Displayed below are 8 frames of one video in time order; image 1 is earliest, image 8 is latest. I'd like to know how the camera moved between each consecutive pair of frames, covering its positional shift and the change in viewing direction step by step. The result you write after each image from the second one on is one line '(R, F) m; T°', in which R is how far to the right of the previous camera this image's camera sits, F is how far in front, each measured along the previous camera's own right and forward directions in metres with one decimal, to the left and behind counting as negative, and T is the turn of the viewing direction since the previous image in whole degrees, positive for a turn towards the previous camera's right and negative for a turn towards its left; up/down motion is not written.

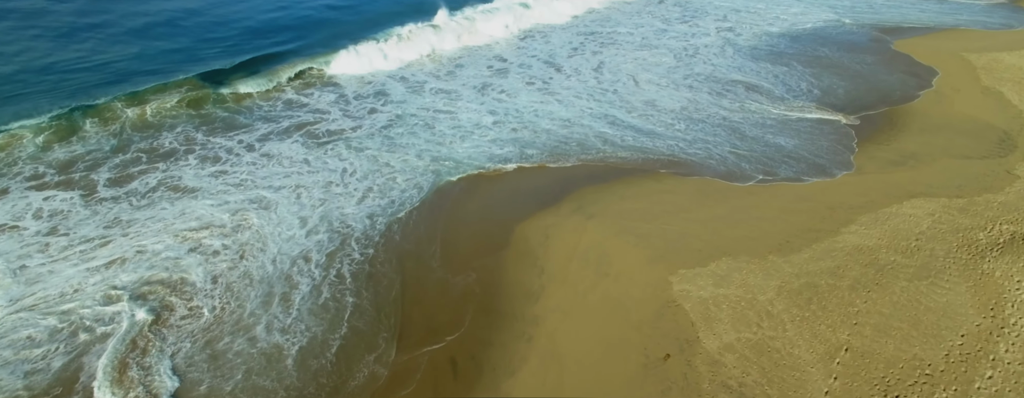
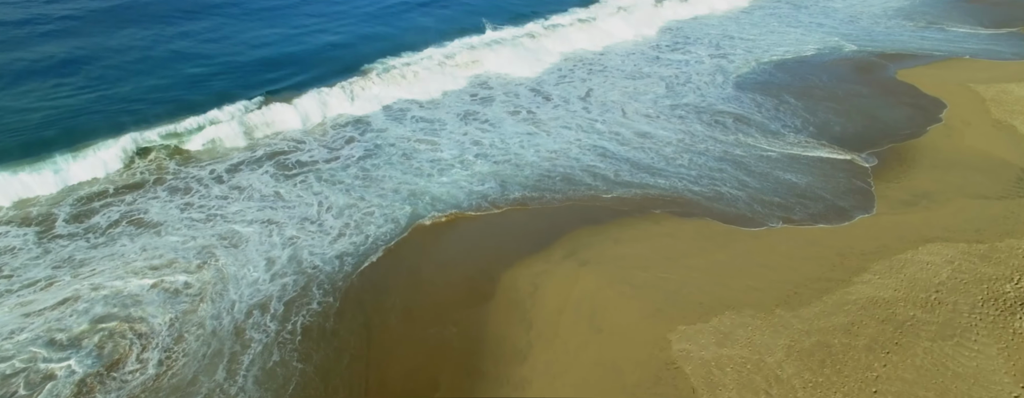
(+0.2, +0.7) m; 0°
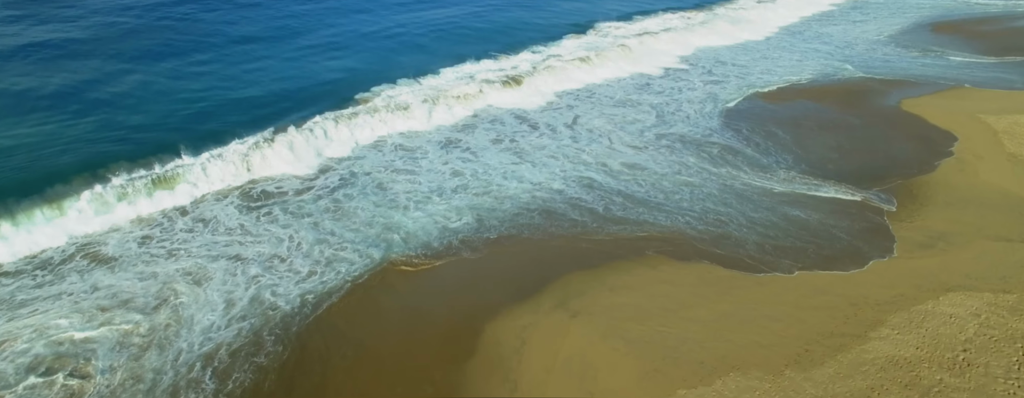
(+0.2, +0.7) m; 0°
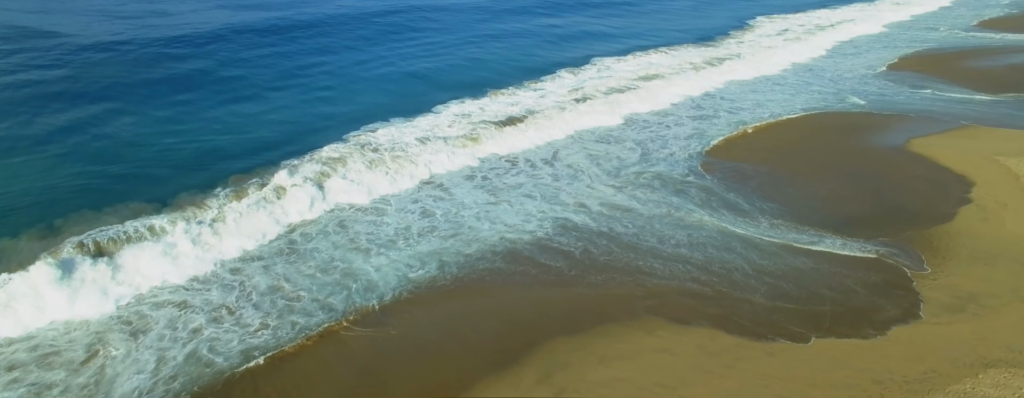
(+0.3, +1.1) m; 0°
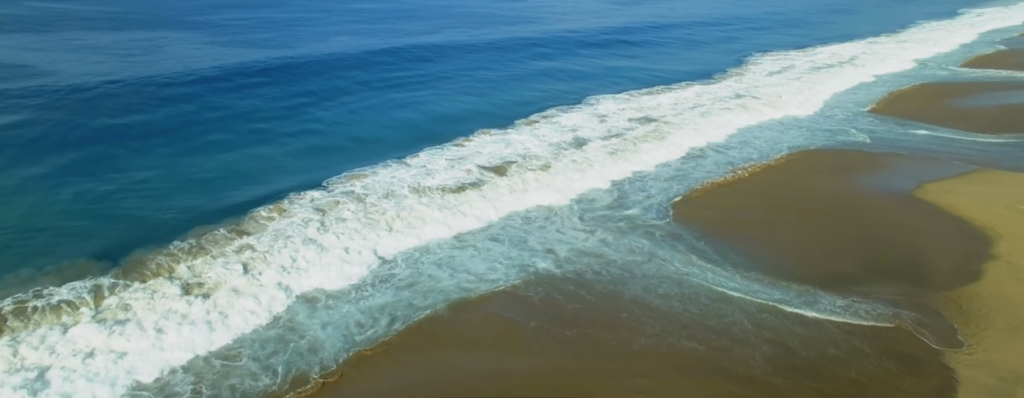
(+0.4, +1.3) m; 0°
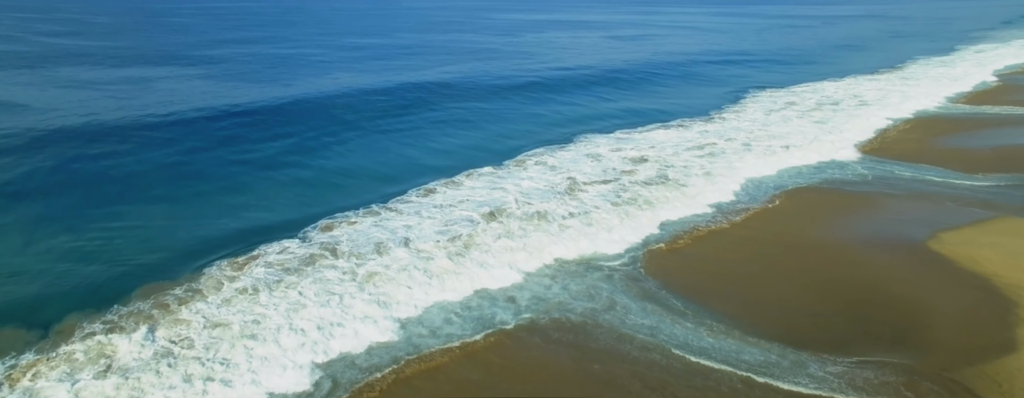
(+0.3, +1.1) m; 0°
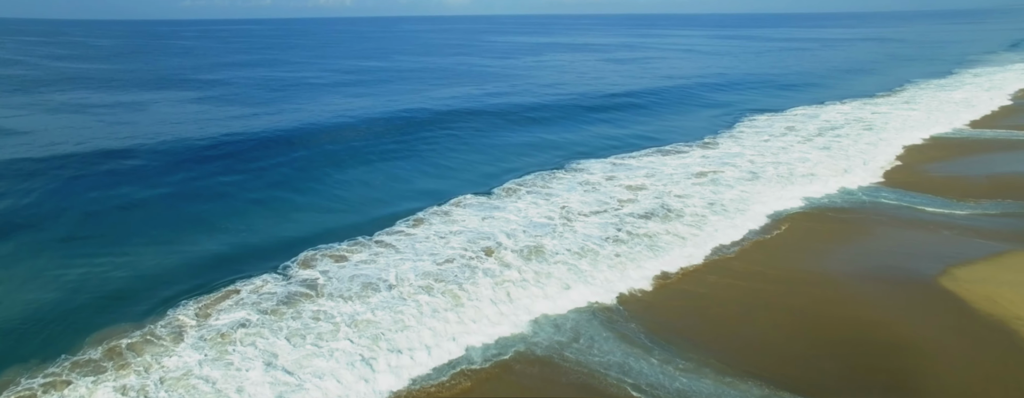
(+0.2, +0.7) m; 0°
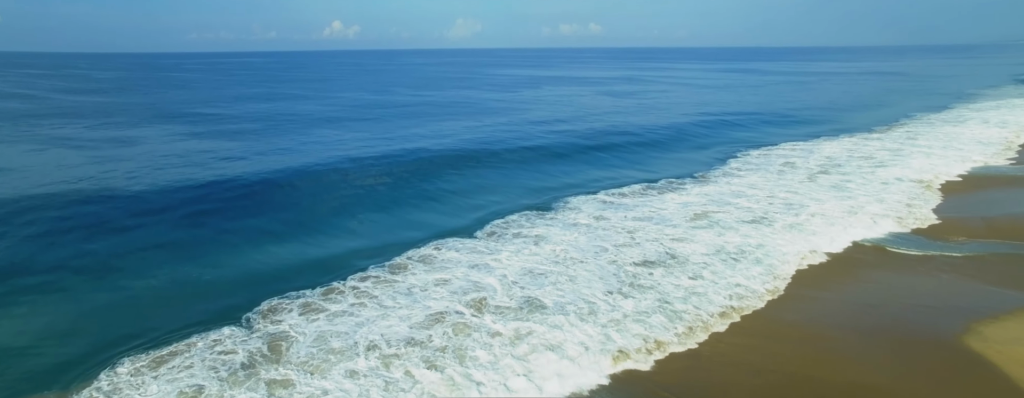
(+0.2, +0.9) m; 0°
